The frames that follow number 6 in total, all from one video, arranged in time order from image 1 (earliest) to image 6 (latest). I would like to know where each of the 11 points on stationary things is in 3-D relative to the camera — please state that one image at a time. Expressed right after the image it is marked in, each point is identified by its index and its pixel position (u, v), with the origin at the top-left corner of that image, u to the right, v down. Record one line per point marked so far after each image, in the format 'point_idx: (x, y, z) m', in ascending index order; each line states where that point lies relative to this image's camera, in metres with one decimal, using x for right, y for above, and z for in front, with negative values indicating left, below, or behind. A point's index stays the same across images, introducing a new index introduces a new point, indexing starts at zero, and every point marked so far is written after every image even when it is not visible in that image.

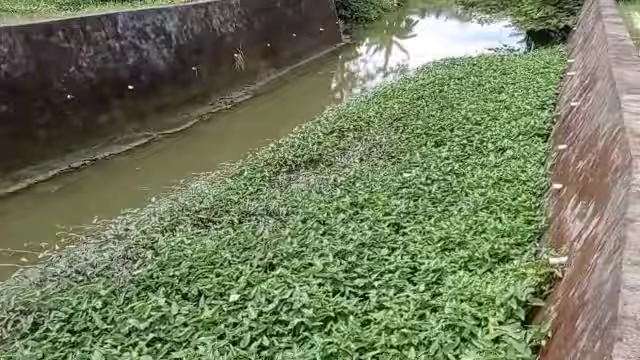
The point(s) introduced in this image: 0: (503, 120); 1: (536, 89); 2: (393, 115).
0: (+2.8, +0.9, +8.4) m
1: (+3.8, +1.6, +9.8) m
2: (+1.2, +1.1, +9.2) m
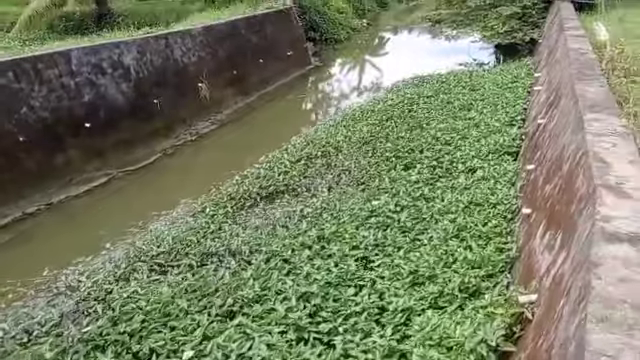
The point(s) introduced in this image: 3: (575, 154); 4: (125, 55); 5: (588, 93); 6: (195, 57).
0: (+2.3, +0.6, +8.3) m
1: (+3.2, +1.3, +9.7) m
2: (+0.7, +0.7, +9.0) m
3: (+1.8, +0.2, +3.9) m
4: (-3.2, +2.0, +9.0) m
5: (+2.5, +0.8, +5.2) m
6: (-2.4, +2.4, +10.7) m
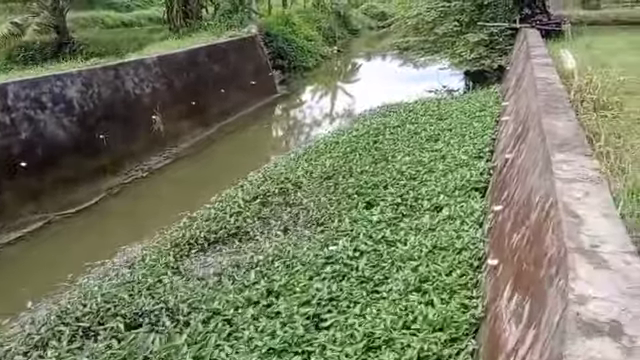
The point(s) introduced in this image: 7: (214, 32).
0: (+1.7, +0.1, +7.8) m
1: (+2.6, +0.7, +9.3) m
2: (+0.1, +0.2, +8.5) m
3: (+1.4, -0.1, +3.5) m
4: (-3.8, +1.4, +8.4) m
5: (+2.0, +0.4, +4.8) m
6: (-3.1, +1.7, +10.1) m
7: (-3.1, +4.3, +16.3) m
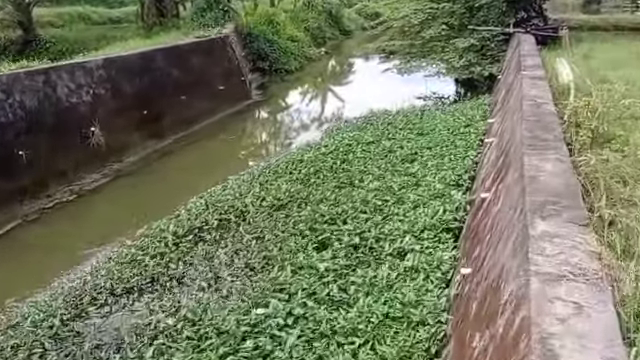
0: (+1.1, -0.3, +6.6) m
1: (+1.9, +0.3, +8.1) m
2: (-0.5, -0.2, +7.3) m
3: (+0.8, -0.5, +2.3) m
4: (-4.4, +1.1, +7.2) m
5: (+1.4, 0.0, +3.6) m
6: (-3.7, +1.4, +8.9) m
7: (-3.7, +4.0, +15.1) m
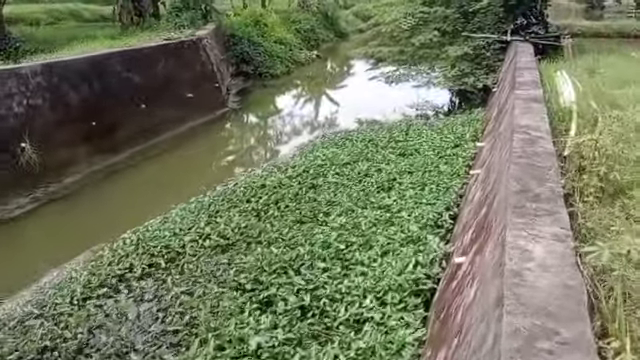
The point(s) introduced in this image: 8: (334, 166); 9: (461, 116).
0: (+0.5, -0.7, +5.5) m
1: (+1.4, -0.1, +7.0) m
2: (-1.1, -0.6, +6.2) m
3: (+0.3, -0.9, +1.2) m
4: (-4.9, +0.8, +6.0) m
5: (+0.9, -0.4, +2.5) m
6: (-4.2, +1.0, +7.8) m
7: (-4.1, +3.7, +13.9) m
8: (+0.2, +0.2, +8.5) m
9: (+2.9, +1.4, +11.6) m
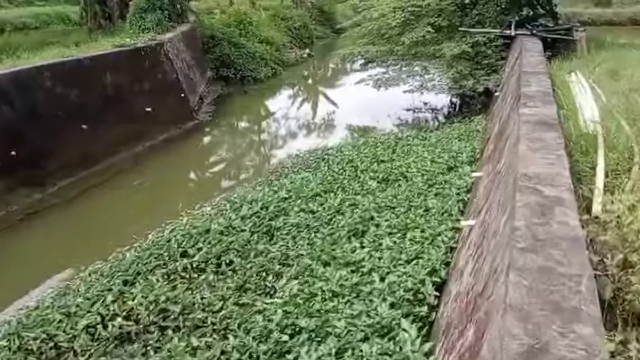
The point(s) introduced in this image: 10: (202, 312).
0: (+0.1, -1.2, +4.0) m
1: (+1.0, -0.5, +5.4) m
2: (-1.5, -1.1, +4.7) m
3: (-0.3, -1.5, -0.4) m
4: (-5.4, +0.1, +4.6) m
5: (+0.4, -0.9, +0.9) m
6: (-4.7, +0.4, +6.3) m
7: (-4.6, +3.2, +12.4) m
8: (-0.3, -0.3, +6.9) m
9: (+2.5, +1.0, +9.9) m
10: (-1.0, -1.1, +4.7) m
